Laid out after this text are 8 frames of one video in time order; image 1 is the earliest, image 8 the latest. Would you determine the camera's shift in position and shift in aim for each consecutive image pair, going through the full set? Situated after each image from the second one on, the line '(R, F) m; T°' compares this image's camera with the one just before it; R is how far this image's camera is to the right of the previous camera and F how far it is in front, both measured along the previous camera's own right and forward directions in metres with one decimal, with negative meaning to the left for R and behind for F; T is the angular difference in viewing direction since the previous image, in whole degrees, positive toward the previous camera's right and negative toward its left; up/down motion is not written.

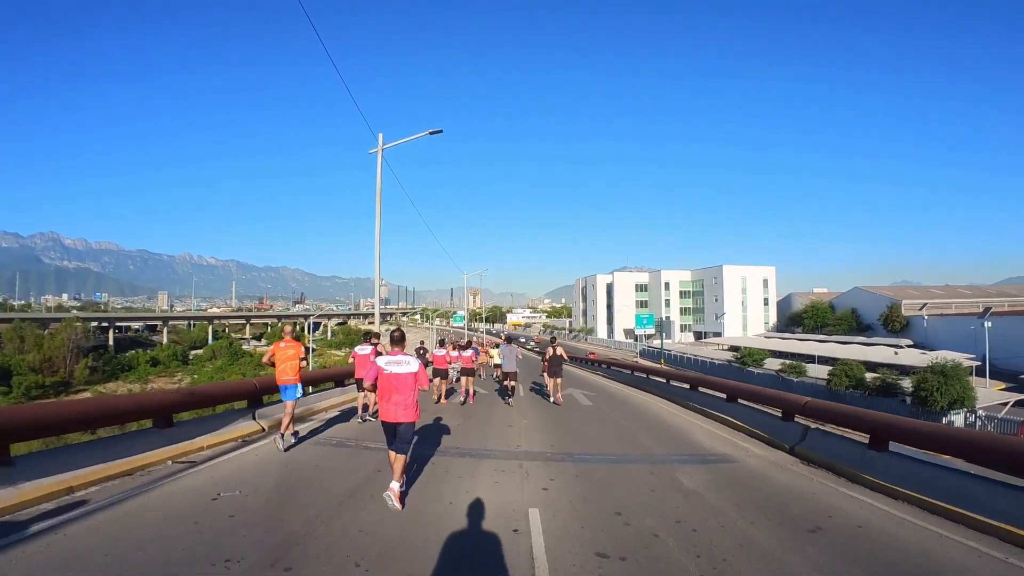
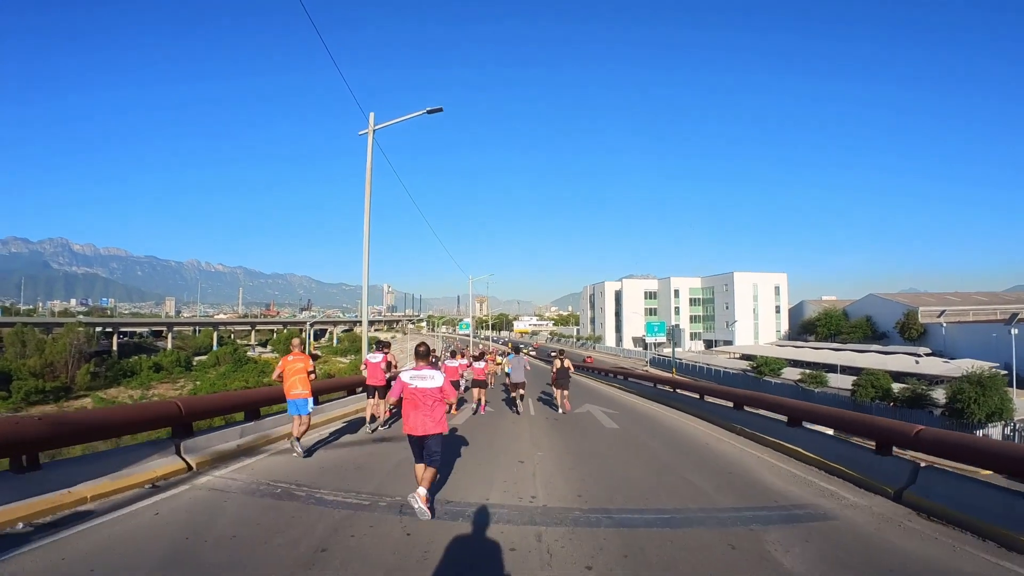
(0.0, +1.3) m; -1°
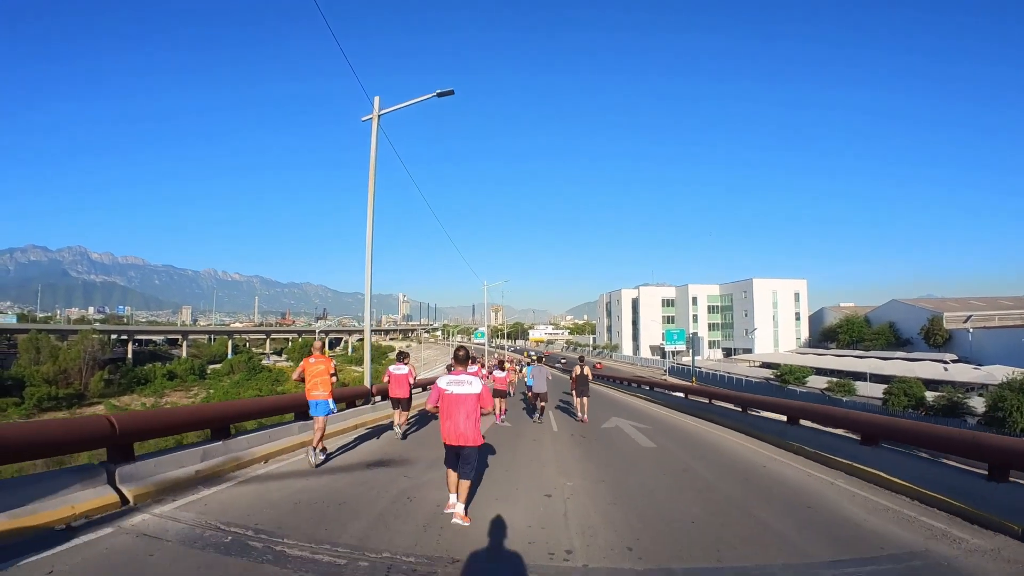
(-0.1, +0.9) m; -1°
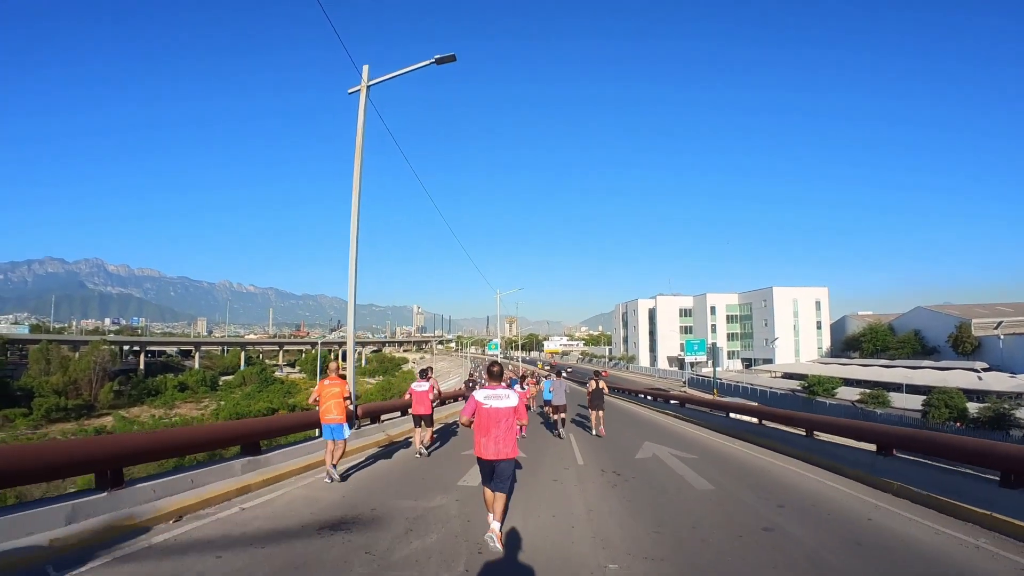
(0.0, +1.2) m; -1°
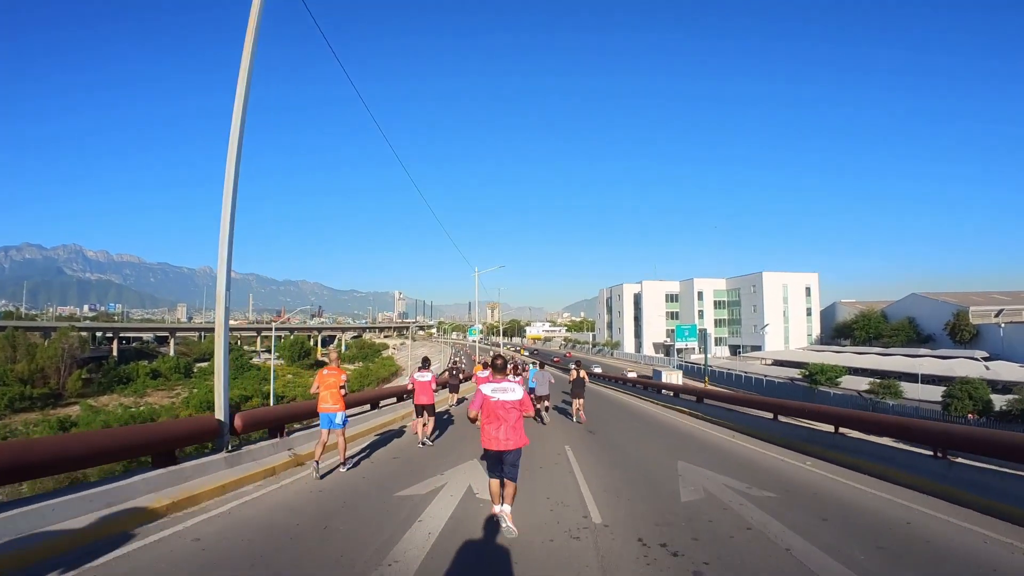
(+0.1, +2.1) m; +1°
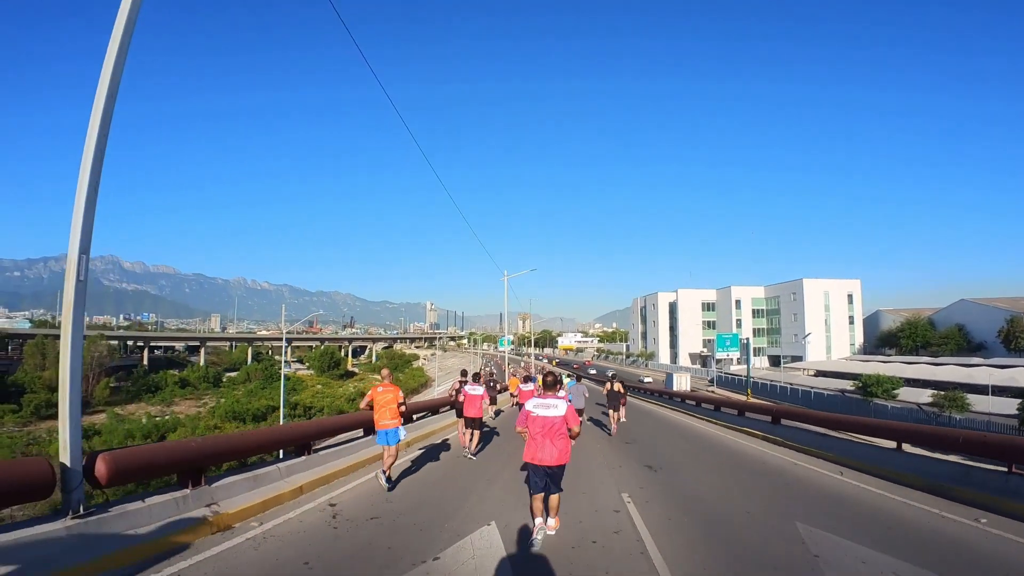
(0.0, +1.5) m; -3°
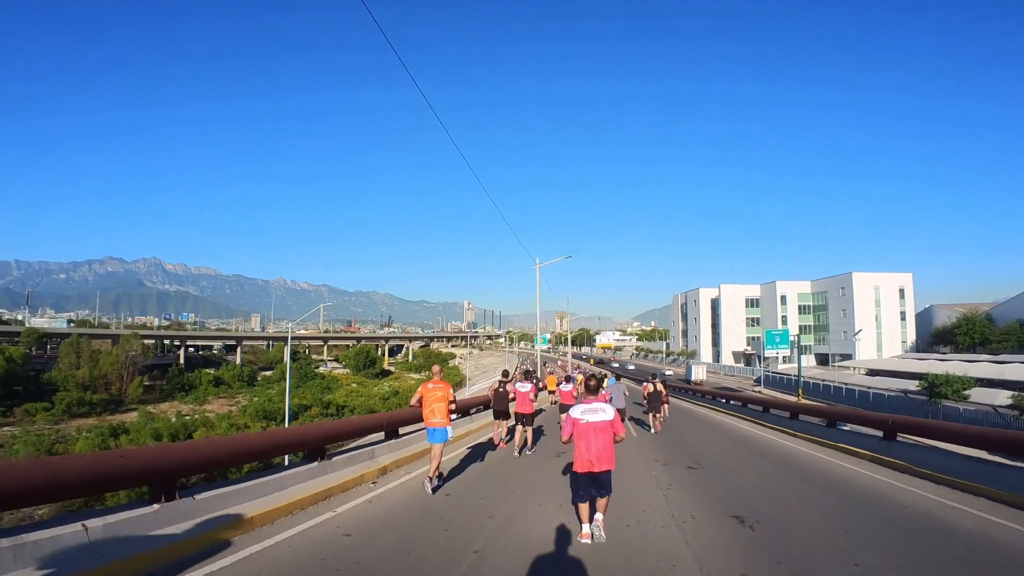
(+0.2, +1.7) m; -3°
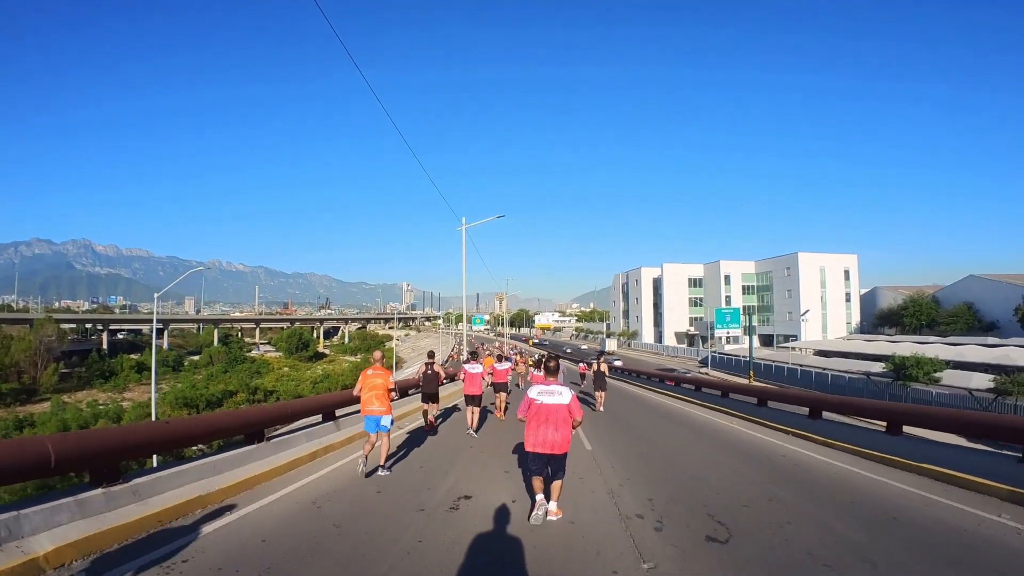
(+0.4, +2.9) m; +5°
